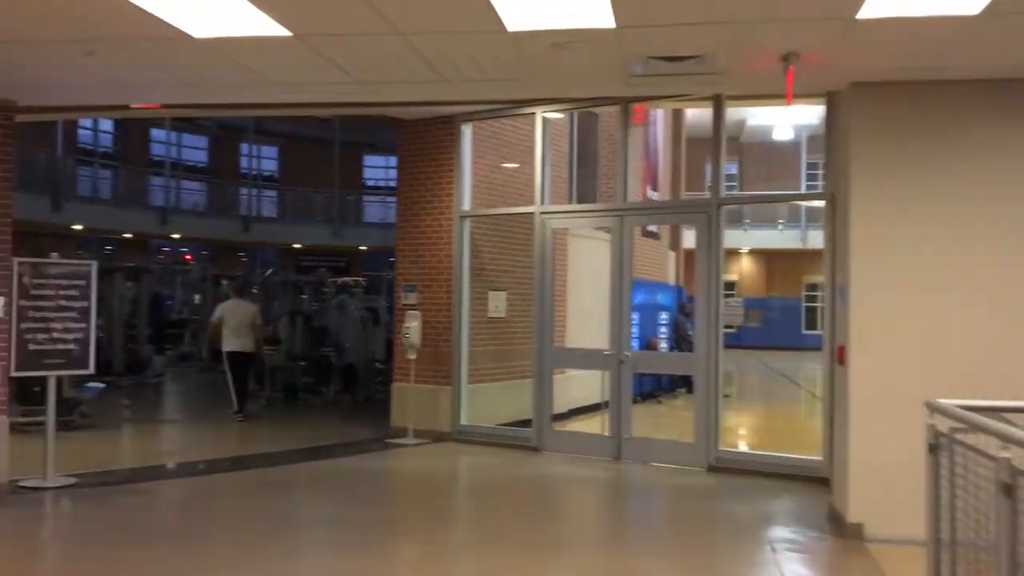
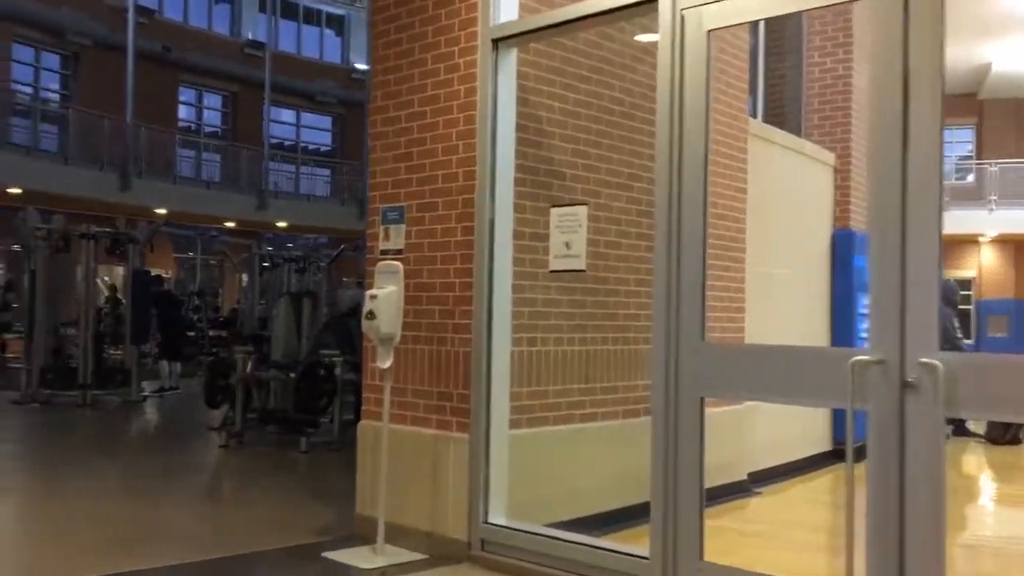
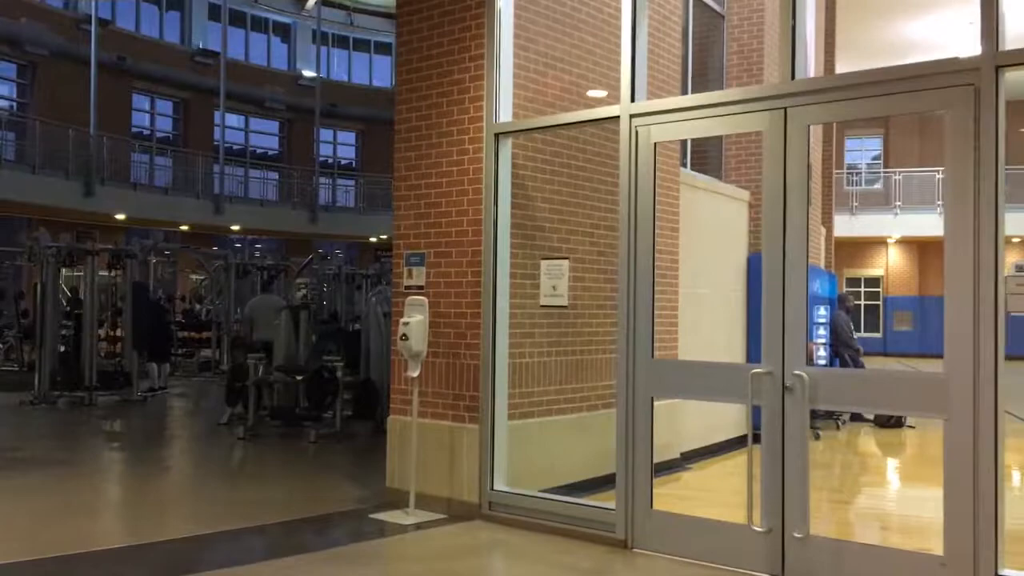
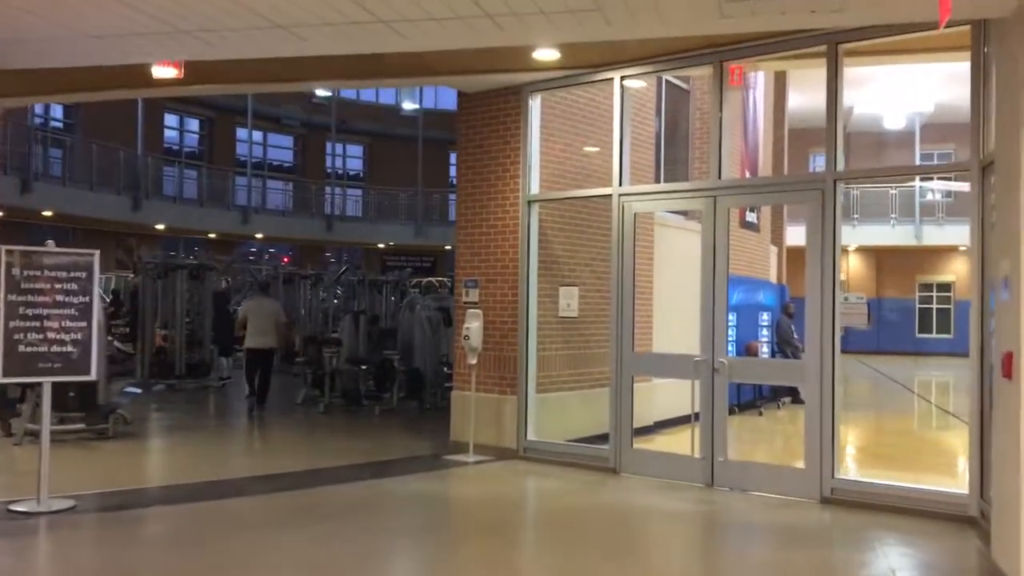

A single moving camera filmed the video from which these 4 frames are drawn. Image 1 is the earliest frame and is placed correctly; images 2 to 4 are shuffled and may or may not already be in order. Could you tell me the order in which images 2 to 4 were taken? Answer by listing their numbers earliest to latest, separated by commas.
4, 3, 2
